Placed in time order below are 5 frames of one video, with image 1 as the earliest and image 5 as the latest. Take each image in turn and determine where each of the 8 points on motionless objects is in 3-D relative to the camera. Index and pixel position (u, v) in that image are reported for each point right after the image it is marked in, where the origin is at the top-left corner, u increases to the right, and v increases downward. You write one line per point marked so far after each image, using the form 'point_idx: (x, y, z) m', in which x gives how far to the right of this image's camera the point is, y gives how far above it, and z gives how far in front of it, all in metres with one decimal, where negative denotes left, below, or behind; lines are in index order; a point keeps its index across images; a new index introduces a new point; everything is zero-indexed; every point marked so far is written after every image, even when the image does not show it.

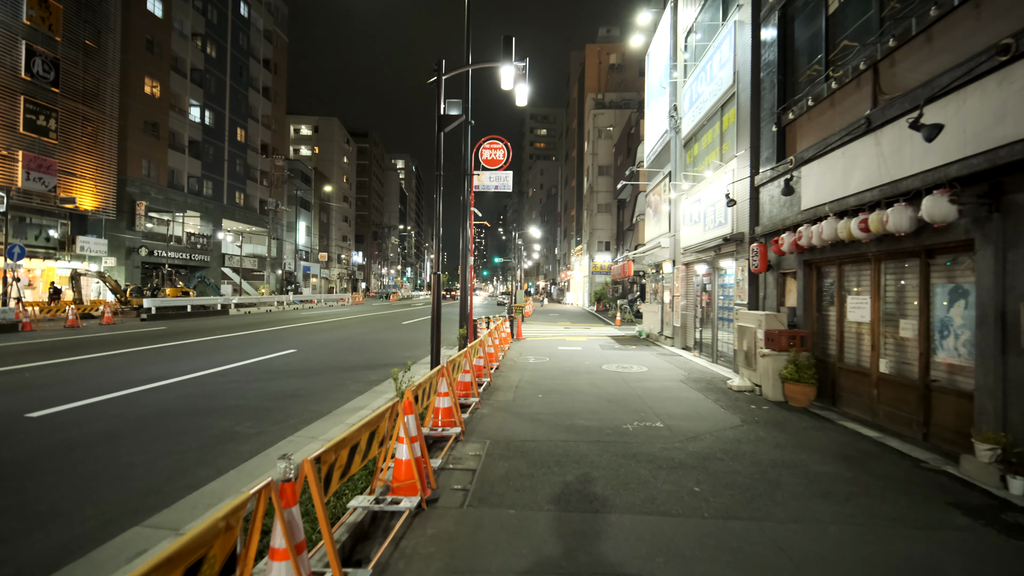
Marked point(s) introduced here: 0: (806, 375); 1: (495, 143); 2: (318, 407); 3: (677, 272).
0: (+4.6, -1.4, +7.5) m
1: (-0.4, +3.8, +12.4) m
2: (-3.3, -2.0, +8.1) m
3: (+5.4, +0.5, +15.8) m
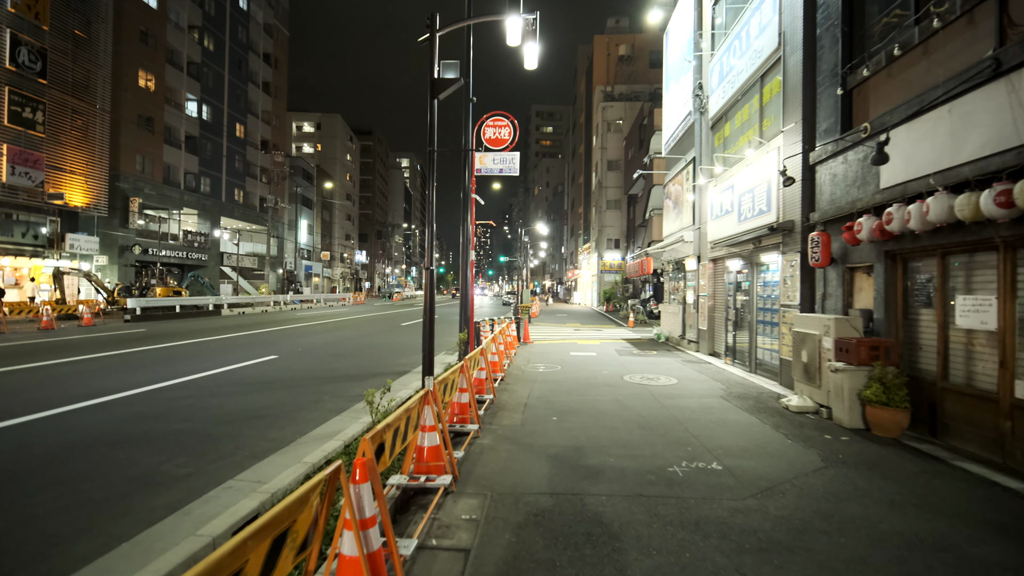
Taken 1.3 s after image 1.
0: (+4.7, -1.3, +5.8) m
1: (-0.3, +3.8, +10.9) m
2: (-3.2, -2.0, +6.5) m
3: (+5.6, +0.6, +14.2) m
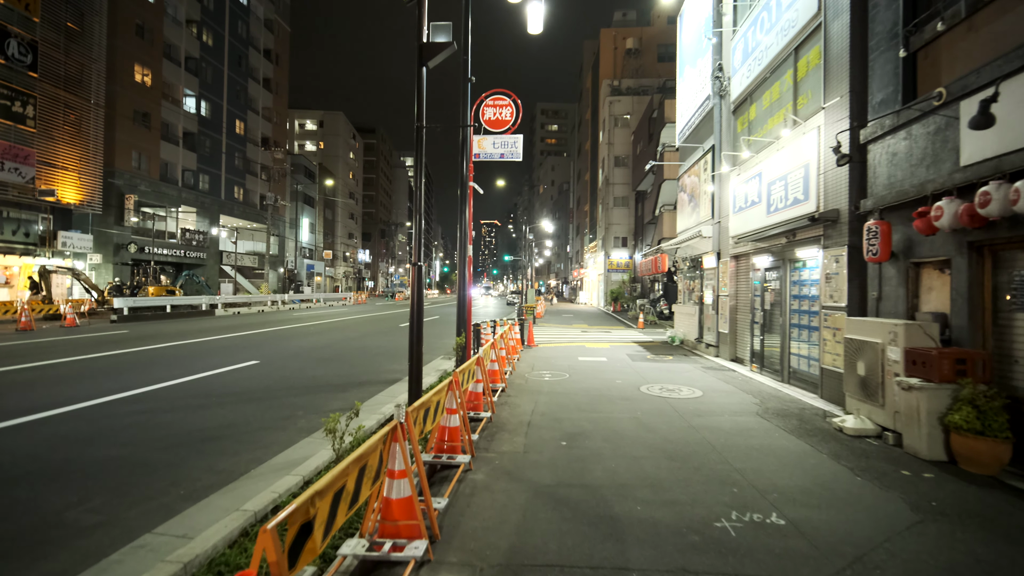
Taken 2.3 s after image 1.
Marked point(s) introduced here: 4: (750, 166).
0: (+4.7, -1.3, +4.7) m
1: (-0.2, +3.8, +9.7) m
2: (-3.2, -2.0, +5.4) m
3: (+5.7, +0.6, +12.9) m
4: (+5.5, +2.8, +11.2) m
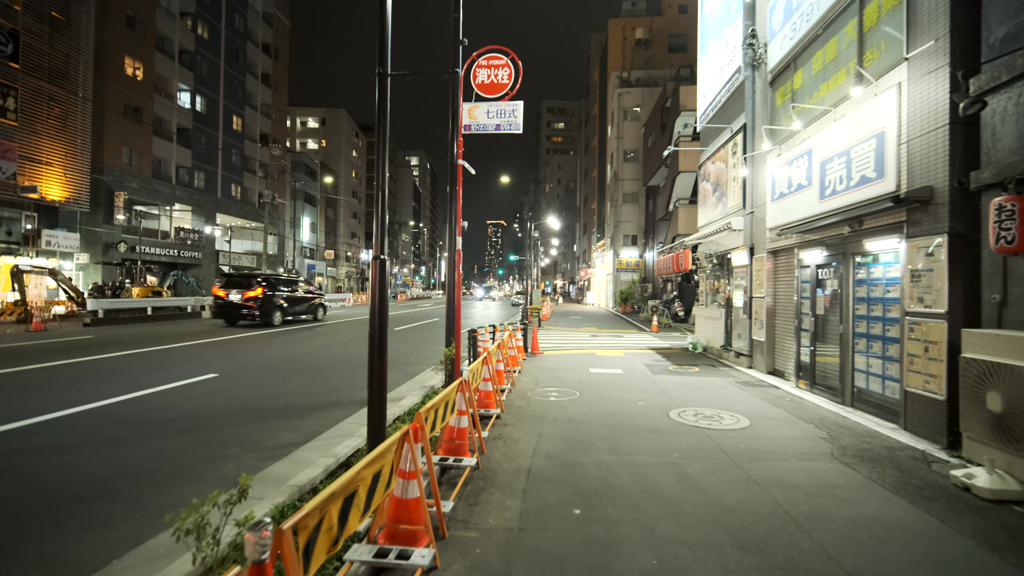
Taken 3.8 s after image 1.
0: (+4.6, -1.3, +2.9) m
1: (-0.3, +3.8, +8.0) m
2: (-3.2, -2.0, +3.7) m
3: (+5.7, +0.6, +11.1) m
4: (+5.5, +2.8, +9.4) m
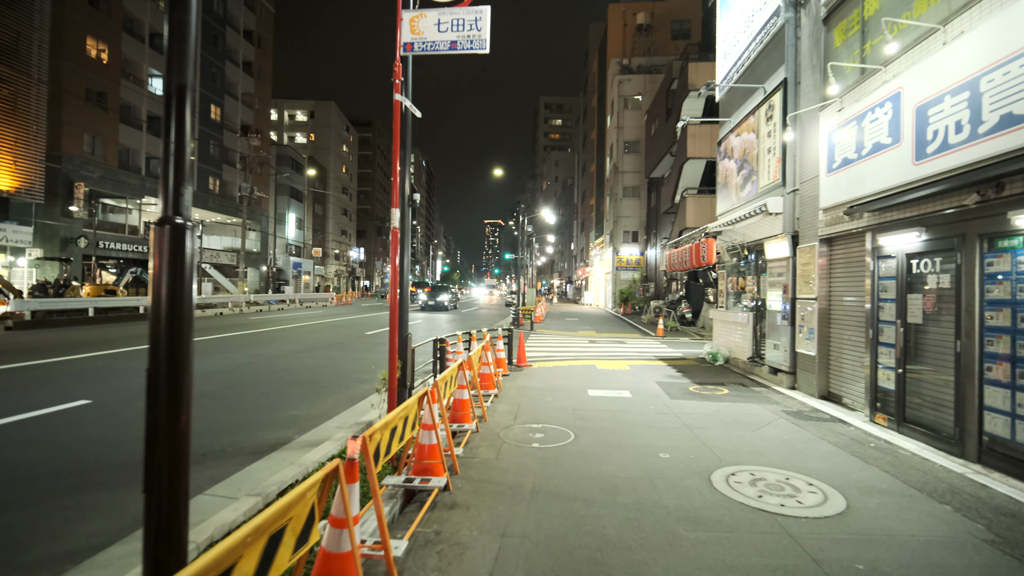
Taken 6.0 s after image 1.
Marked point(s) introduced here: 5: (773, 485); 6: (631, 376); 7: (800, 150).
0: (+4.2, -1.3, +0.3) m
1: (-0.7, +3.8, +5.4) m
2: (-3.6, -1.9, +1.1) m
3: (+5.3, +0.6, +8.6) m
4: (+5.1, +2.8, +6.9) m
5: (+2.4, -1.8, +4.5) m
6: (+2.6, -1.9, +10.3) m
7: (+5.2, +2.5, +8.9) m
